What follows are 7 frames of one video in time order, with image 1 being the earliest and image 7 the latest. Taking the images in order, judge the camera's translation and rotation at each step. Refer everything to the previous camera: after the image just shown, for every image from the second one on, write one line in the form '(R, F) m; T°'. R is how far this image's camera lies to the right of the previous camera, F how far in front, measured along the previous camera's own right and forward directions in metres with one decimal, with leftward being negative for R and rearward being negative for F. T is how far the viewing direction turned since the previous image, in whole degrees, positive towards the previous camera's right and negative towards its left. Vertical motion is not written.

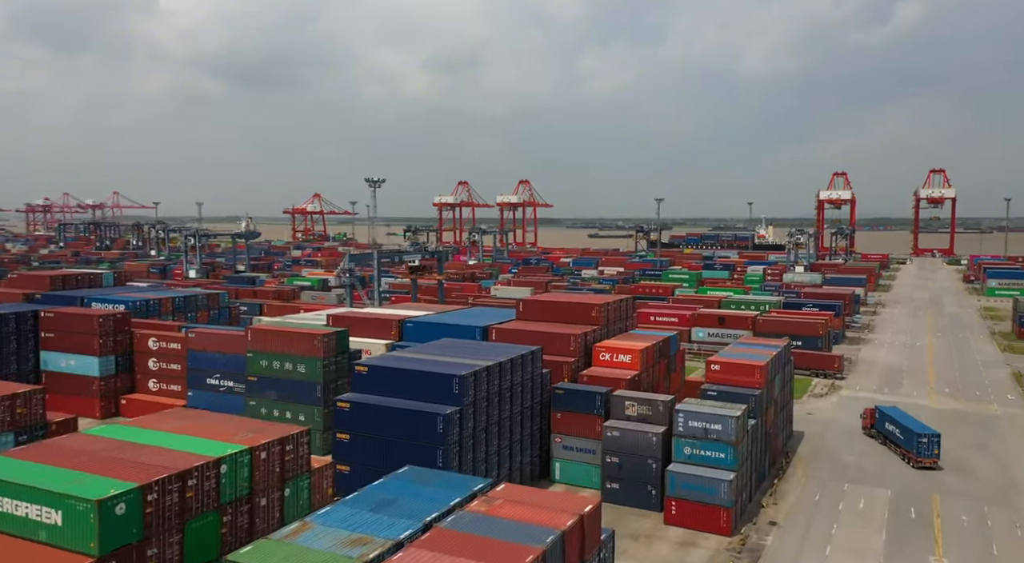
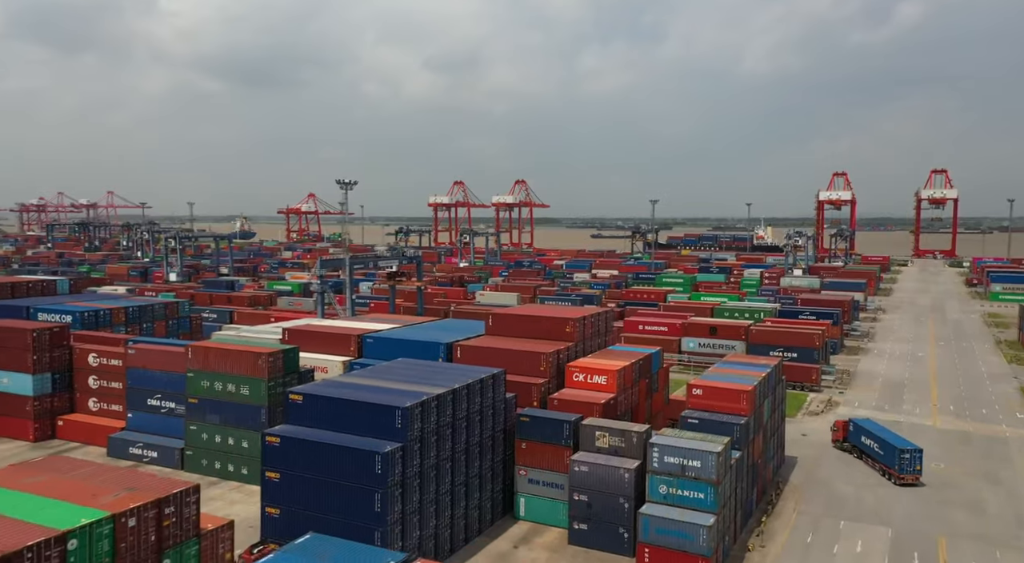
(+1.2, +2.7) m; 0°
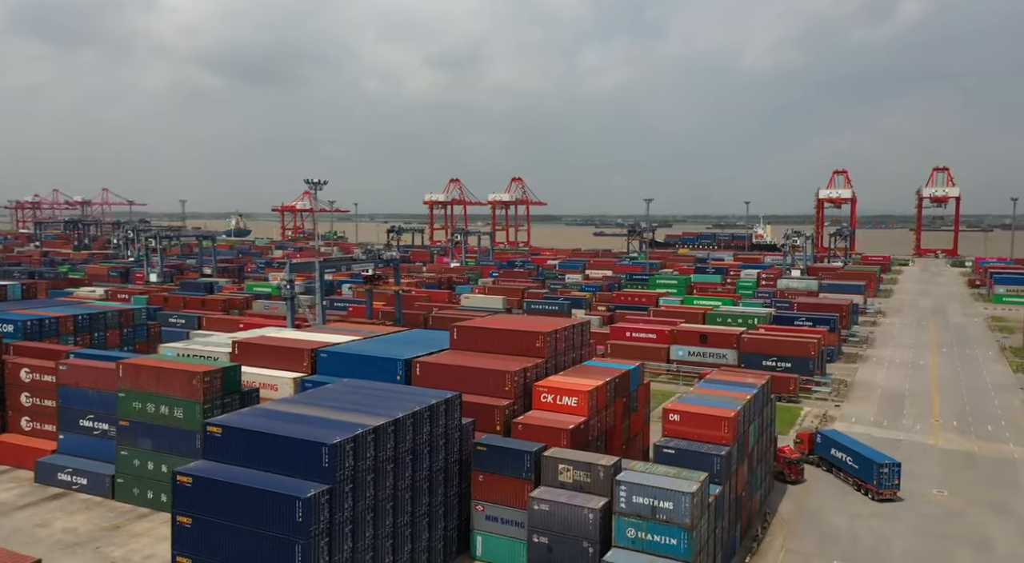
(+1.2, +2.5) m; 0°
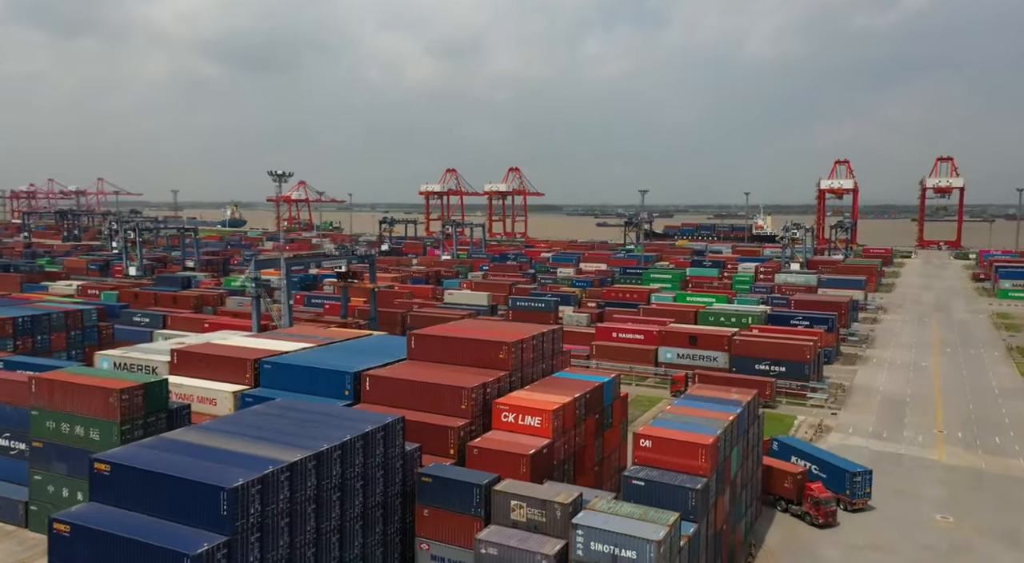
(+1.3, +2.7) m; 0°
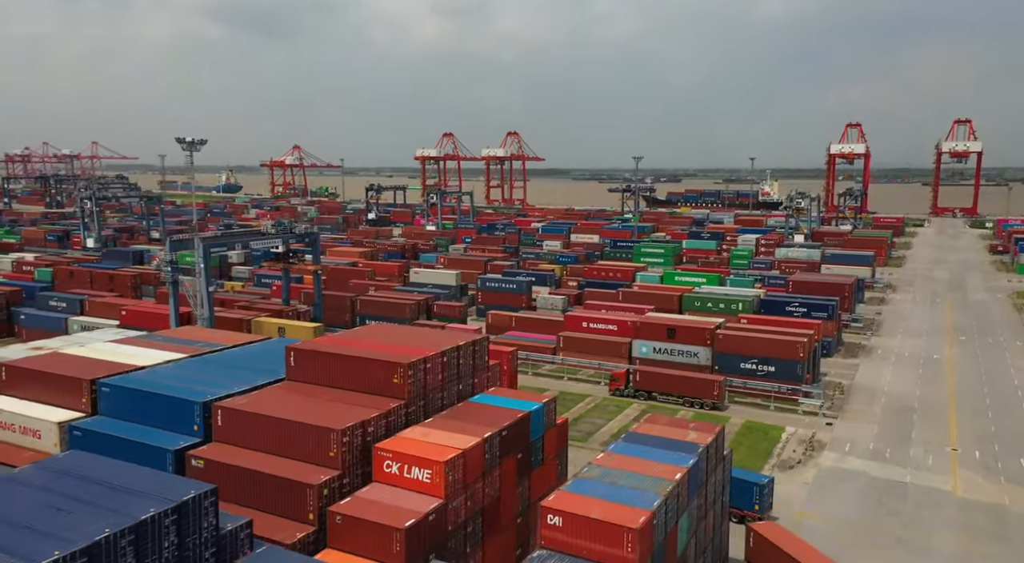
(+2.7, +5.7) m; -1°
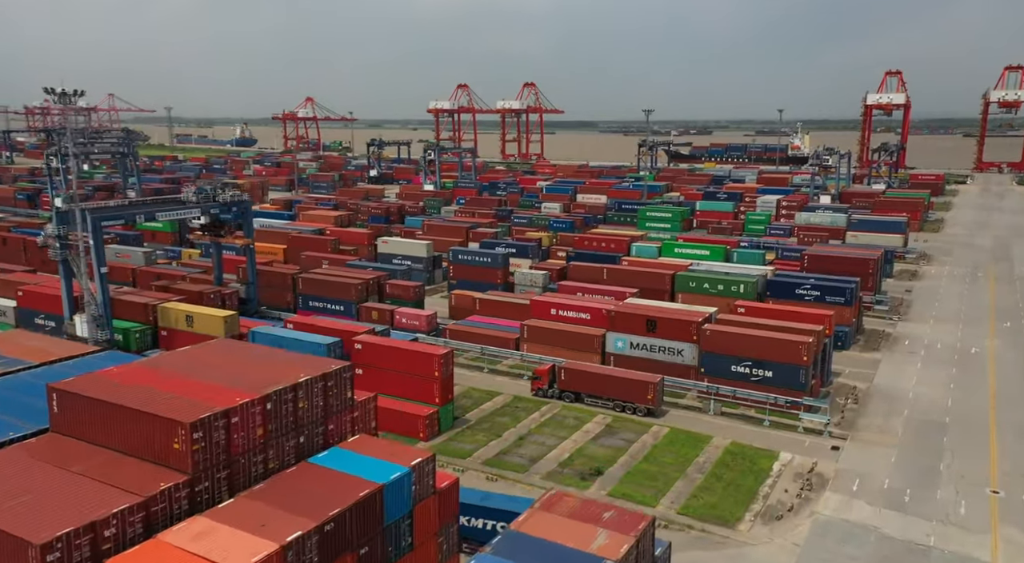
(+3.3, +6.7) m; -2°
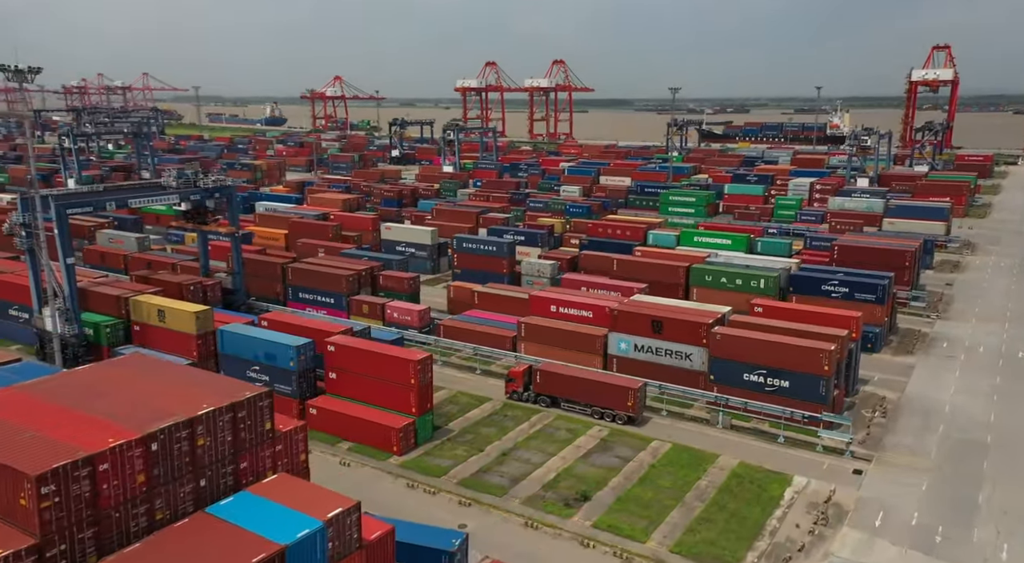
(+1.5, +2.9) m; -2°
